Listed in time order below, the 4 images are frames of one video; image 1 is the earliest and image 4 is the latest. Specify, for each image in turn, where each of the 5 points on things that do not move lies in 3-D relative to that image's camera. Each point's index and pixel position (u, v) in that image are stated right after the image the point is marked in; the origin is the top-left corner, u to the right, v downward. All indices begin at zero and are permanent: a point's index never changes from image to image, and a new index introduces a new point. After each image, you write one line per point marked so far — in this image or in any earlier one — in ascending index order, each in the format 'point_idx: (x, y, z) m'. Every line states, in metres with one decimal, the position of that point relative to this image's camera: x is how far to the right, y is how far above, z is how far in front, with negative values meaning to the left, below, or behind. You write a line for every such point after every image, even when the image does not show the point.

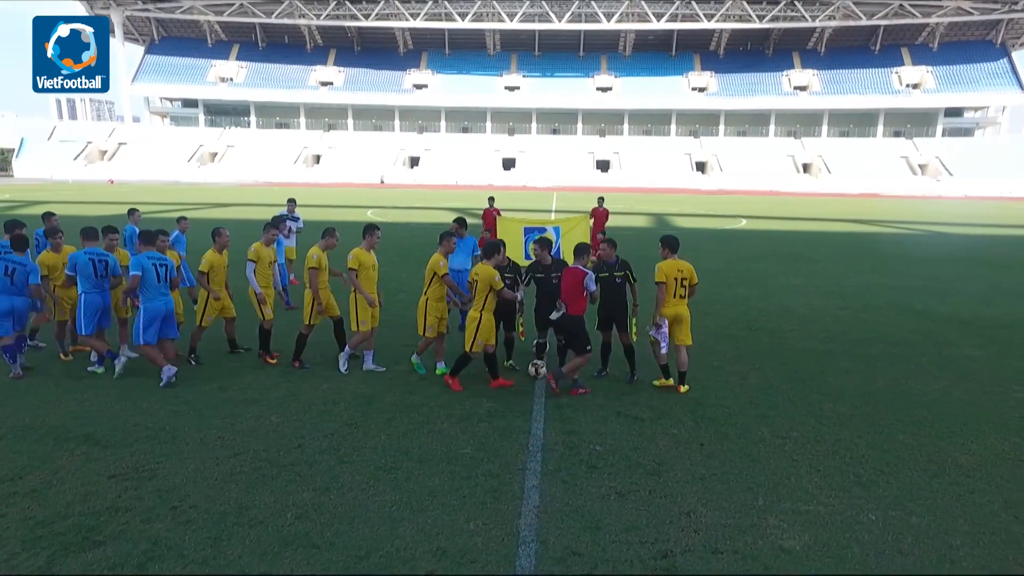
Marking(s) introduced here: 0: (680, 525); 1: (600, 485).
0: (+1.1, -1.5, +3.9) m
1: (+0.6, -1.4, +4.4) m
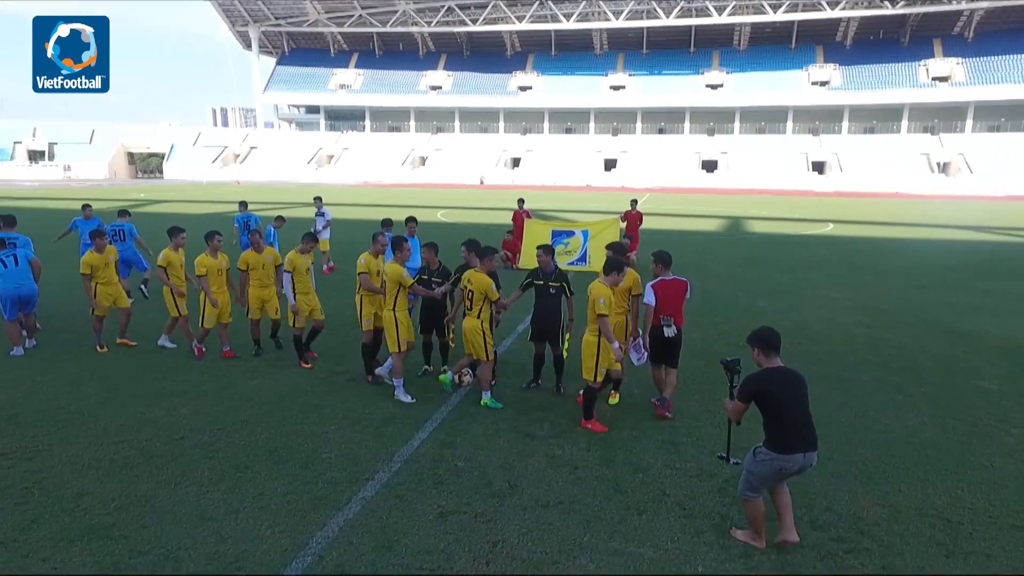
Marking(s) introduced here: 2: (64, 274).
0: (-0.2, -1.6, +3.6) m
1: (-0.6, -1.5, +4.2) m
2: (-8.9, +0.3, +12.1) m
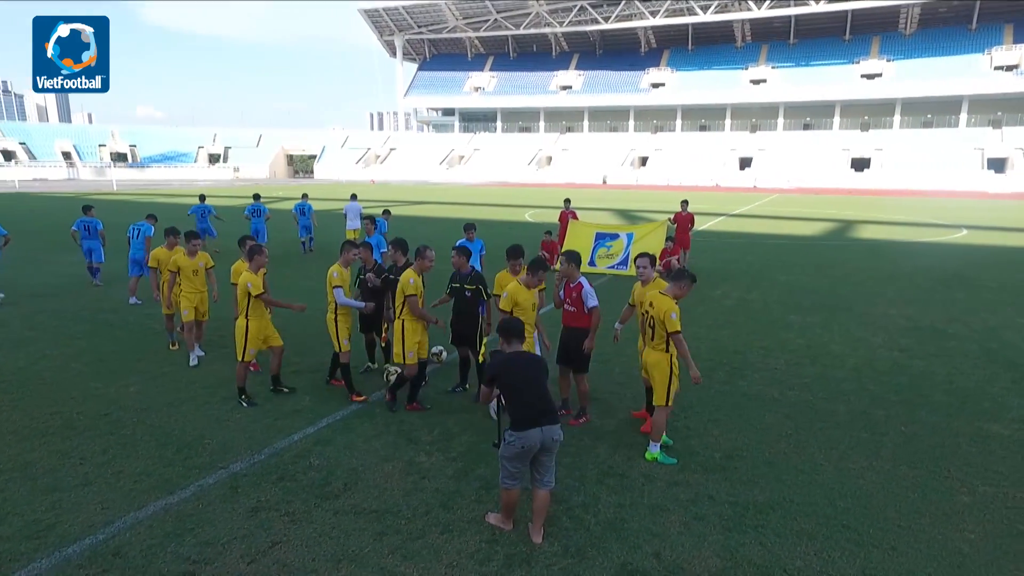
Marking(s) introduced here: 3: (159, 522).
0: (-1.6, -1.6, +3.7) m
1: (-1.8, -1.5, +4.3) m
2: (-8.2, +0.6, +13.7) m
3: (-2.3, -1.5, +3.9) m
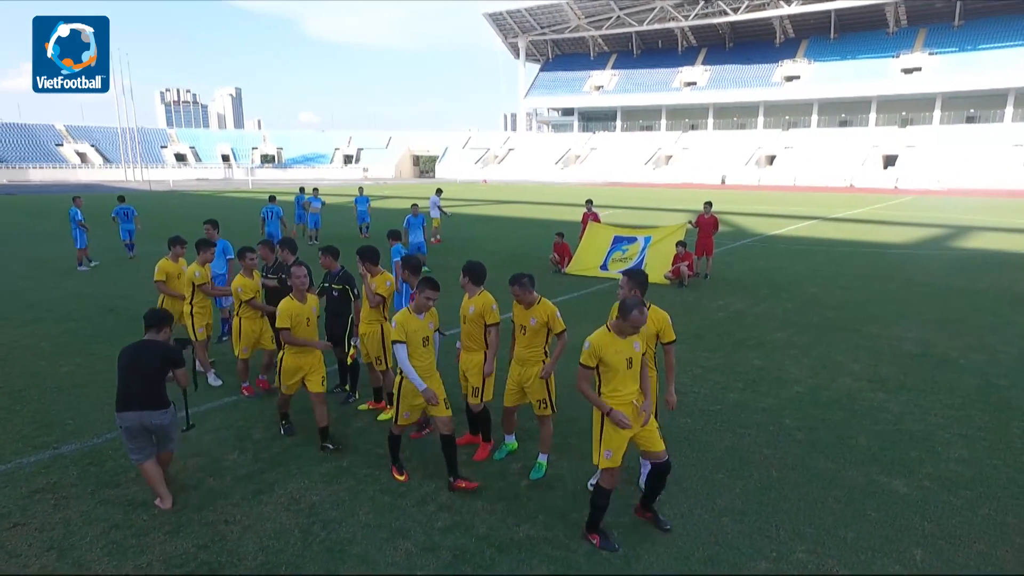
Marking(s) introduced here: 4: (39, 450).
0: (-3.3, -1.5, +3.9) m
1: (-3.4, -1.4, +4.5) m
2: (-7.7, +0.8, +15.1) m
3: (-3.9, -1.4, +4.3) m
4: (-3.8, -1.3, +5.0) m
